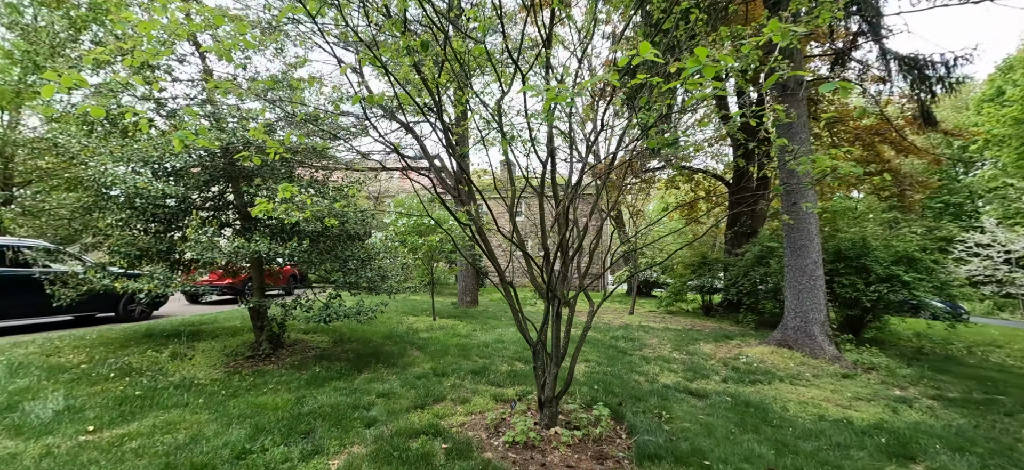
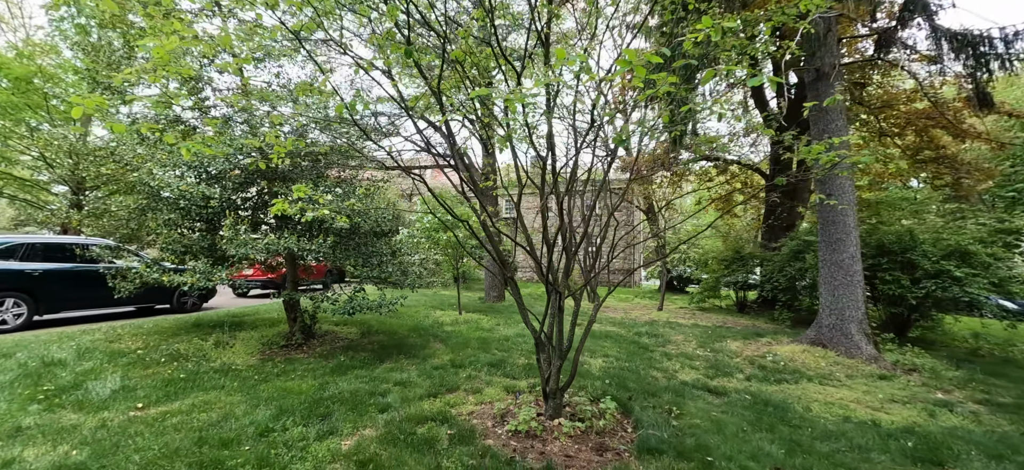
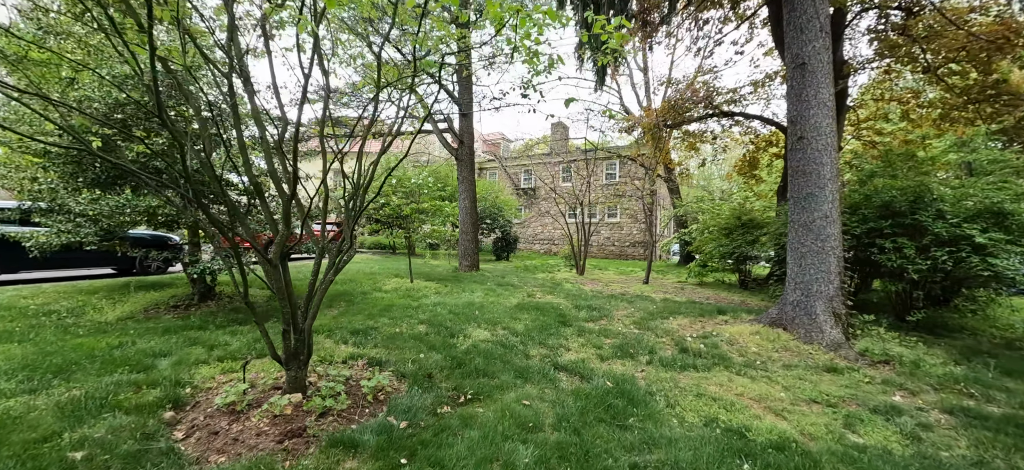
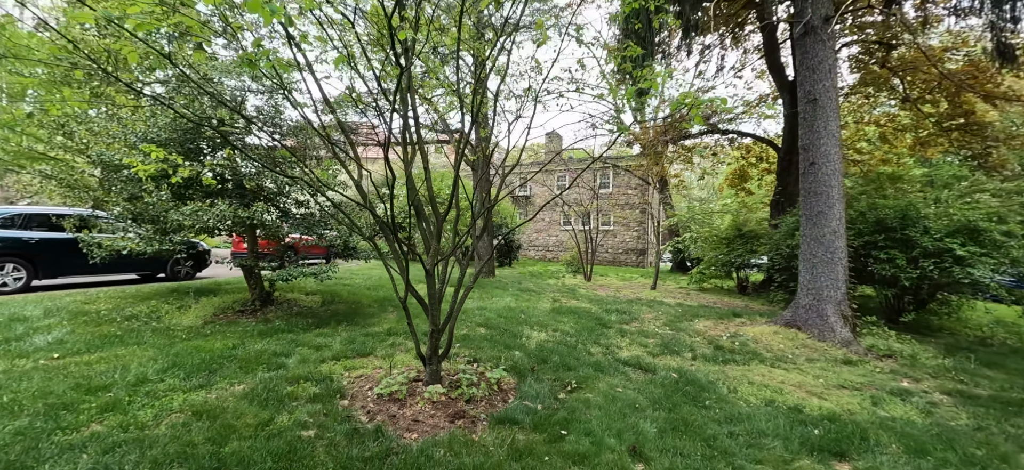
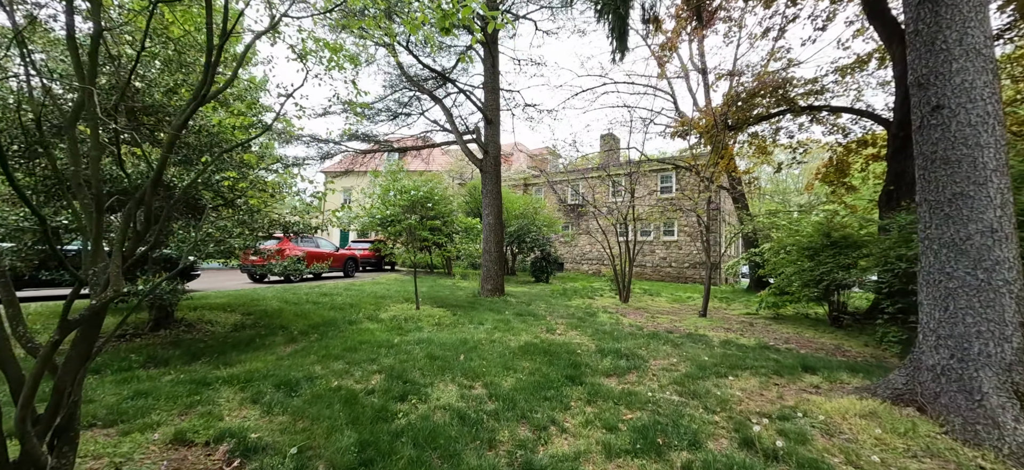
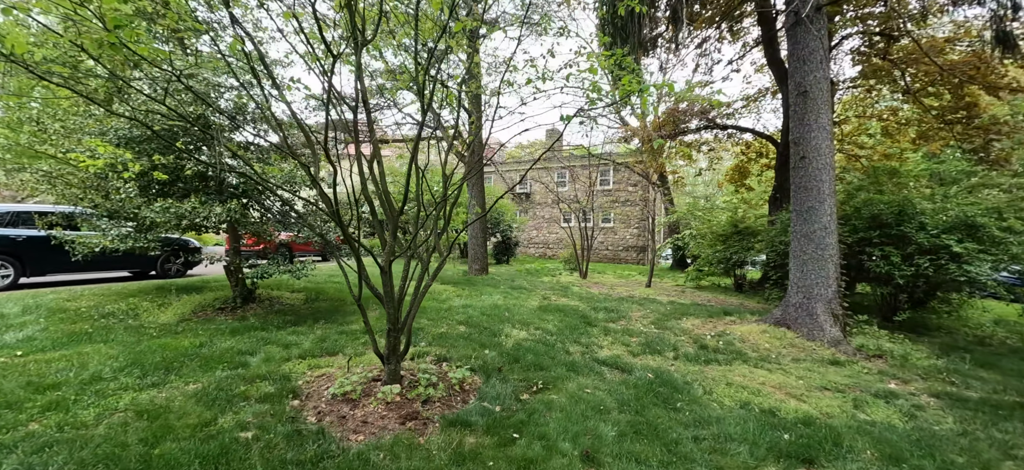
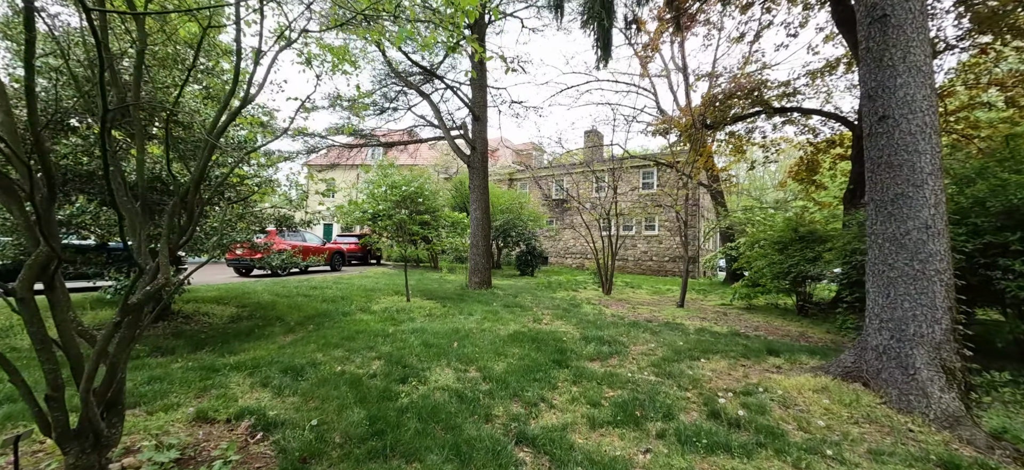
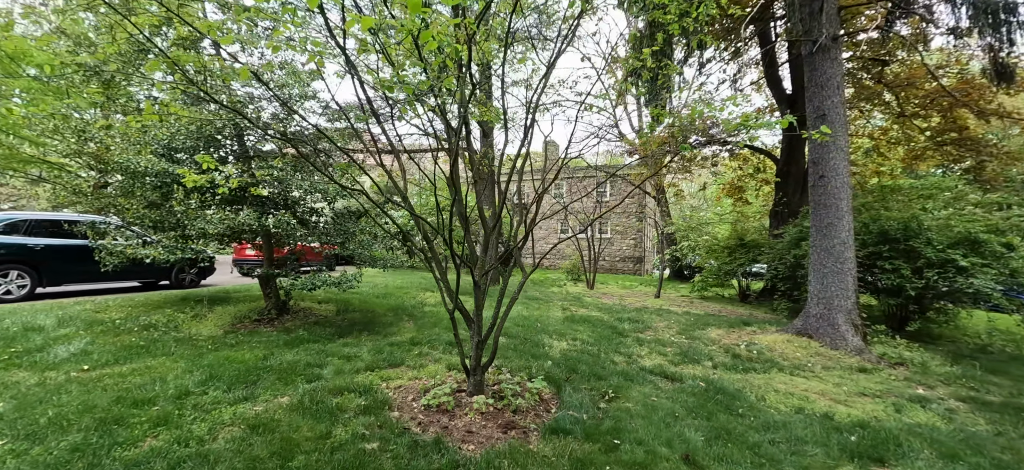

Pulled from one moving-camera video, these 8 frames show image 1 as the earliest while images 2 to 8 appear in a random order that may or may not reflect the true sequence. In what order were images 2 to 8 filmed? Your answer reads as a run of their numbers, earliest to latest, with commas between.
2, 8, 4, 6, 3, 7, 5
